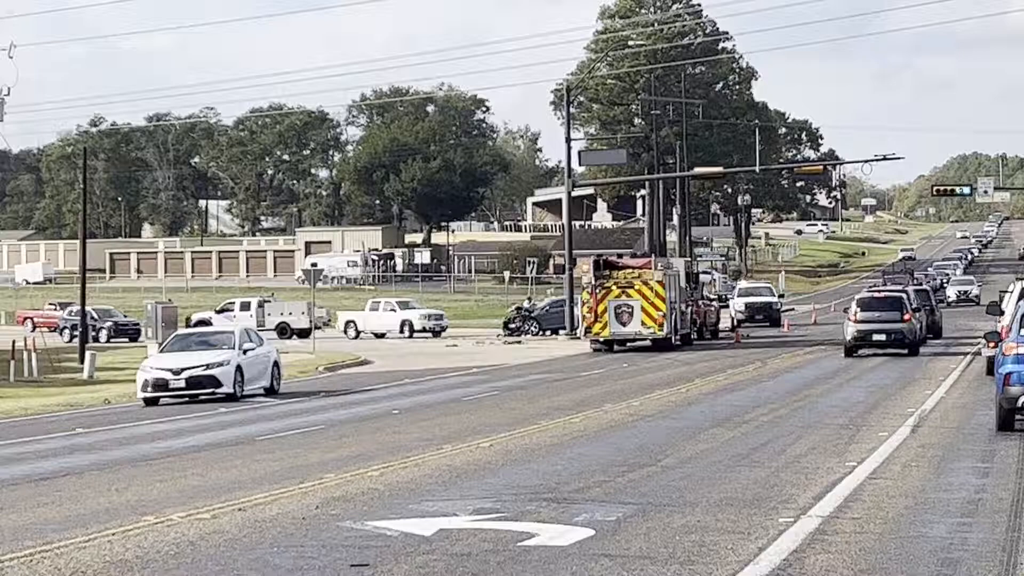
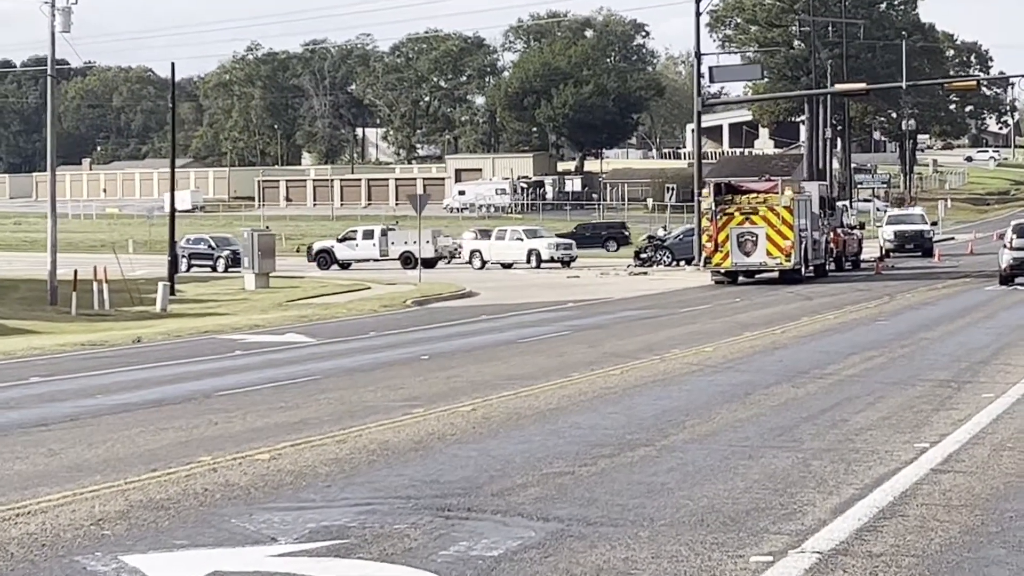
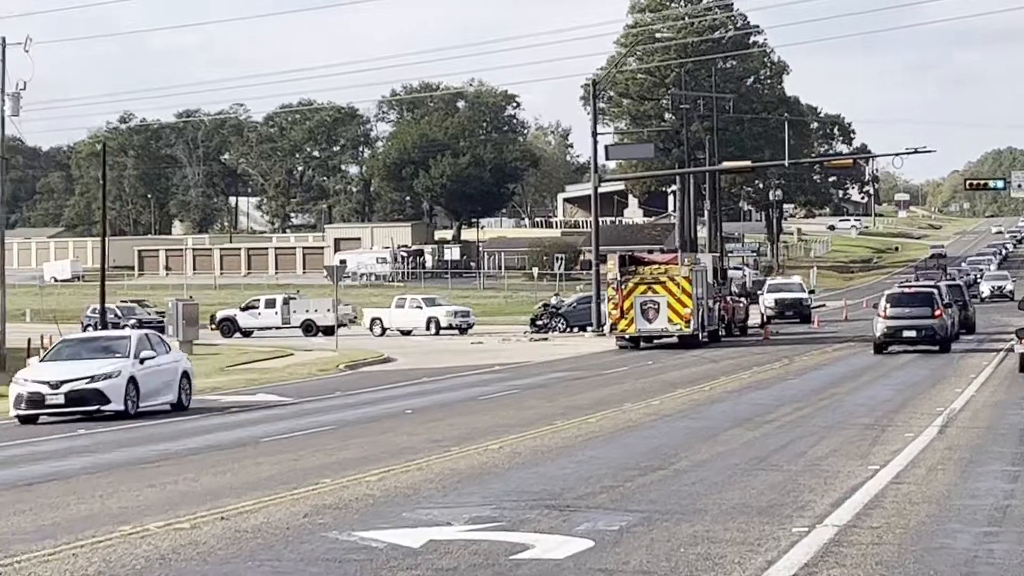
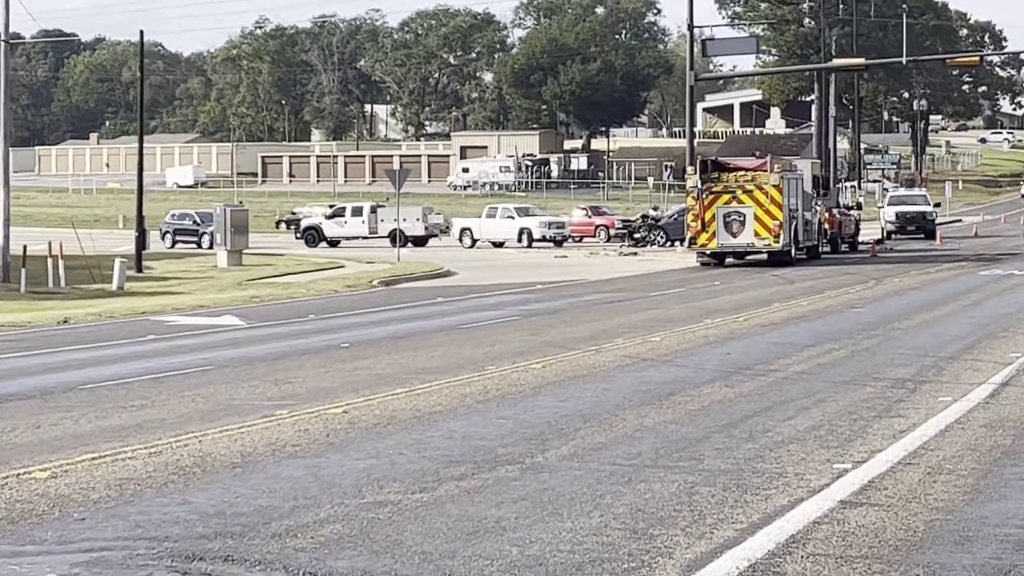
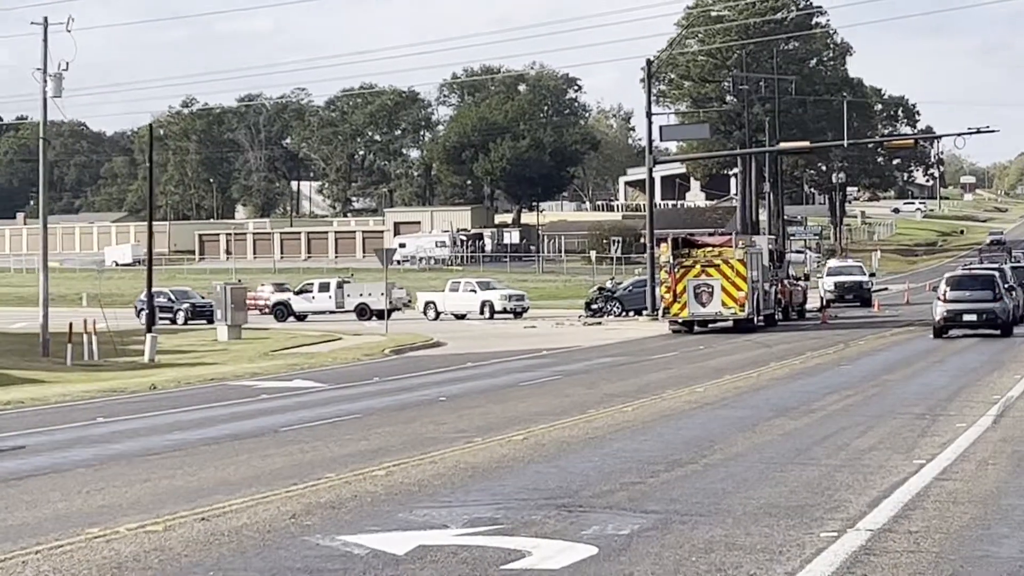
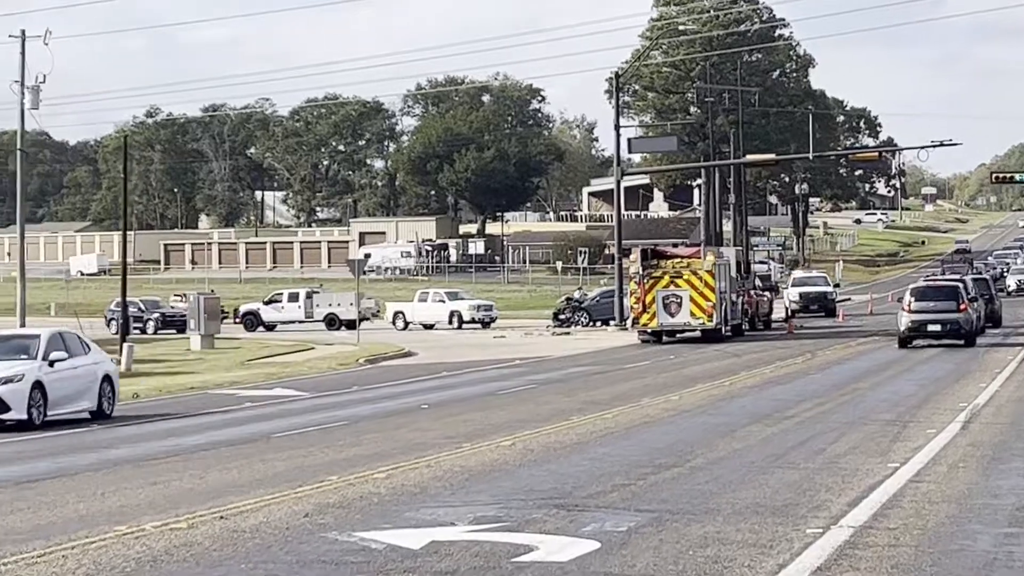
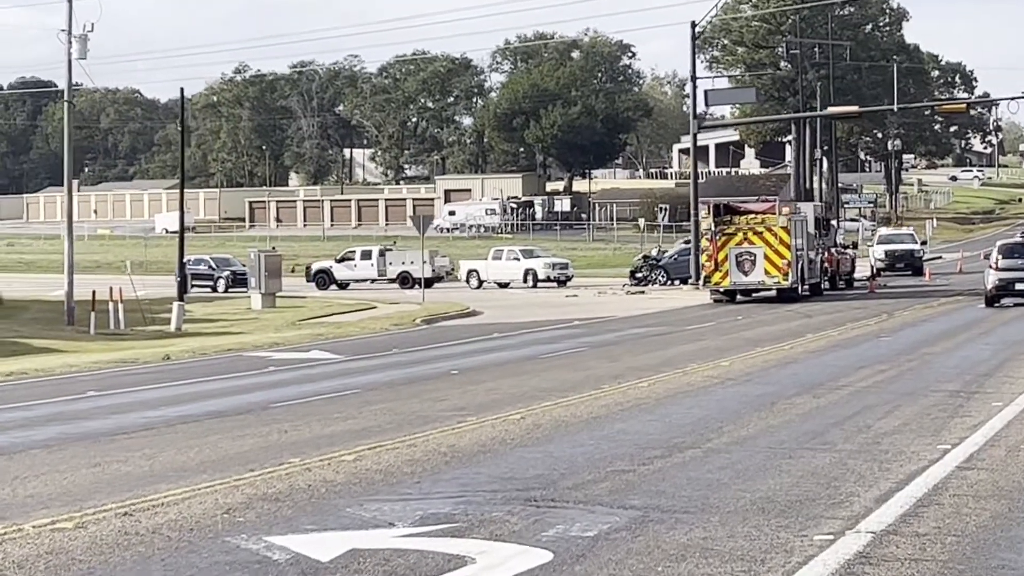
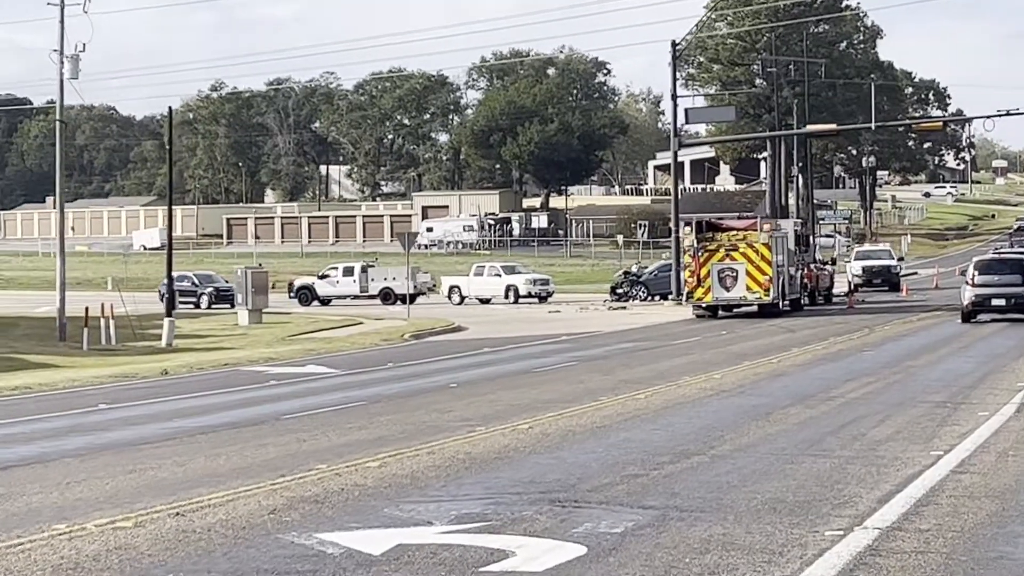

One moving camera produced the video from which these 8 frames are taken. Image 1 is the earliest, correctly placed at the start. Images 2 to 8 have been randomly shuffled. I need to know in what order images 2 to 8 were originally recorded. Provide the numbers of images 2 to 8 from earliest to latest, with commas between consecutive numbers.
3, 6, 5, 8, 7, 2, 4
